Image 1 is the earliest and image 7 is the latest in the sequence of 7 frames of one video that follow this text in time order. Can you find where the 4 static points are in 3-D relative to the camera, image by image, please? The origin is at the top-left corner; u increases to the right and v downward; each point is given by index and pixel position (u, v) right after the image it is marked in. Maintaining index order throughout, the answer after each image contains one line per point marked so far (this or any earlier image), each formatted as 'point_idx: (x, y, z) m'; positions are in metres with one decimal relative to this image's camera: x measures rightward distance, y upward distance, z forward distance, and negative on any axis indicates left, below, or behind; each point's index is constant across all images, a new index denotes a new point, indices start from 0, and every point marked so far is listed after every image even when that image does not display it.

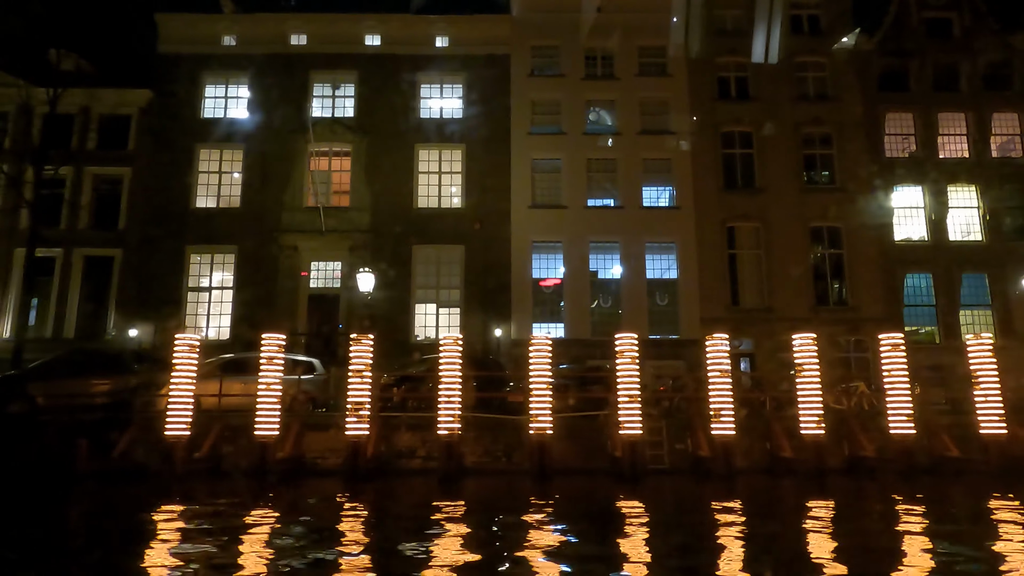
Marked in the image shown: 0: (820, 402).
0: (+4.8, -1.7, +14.9) m
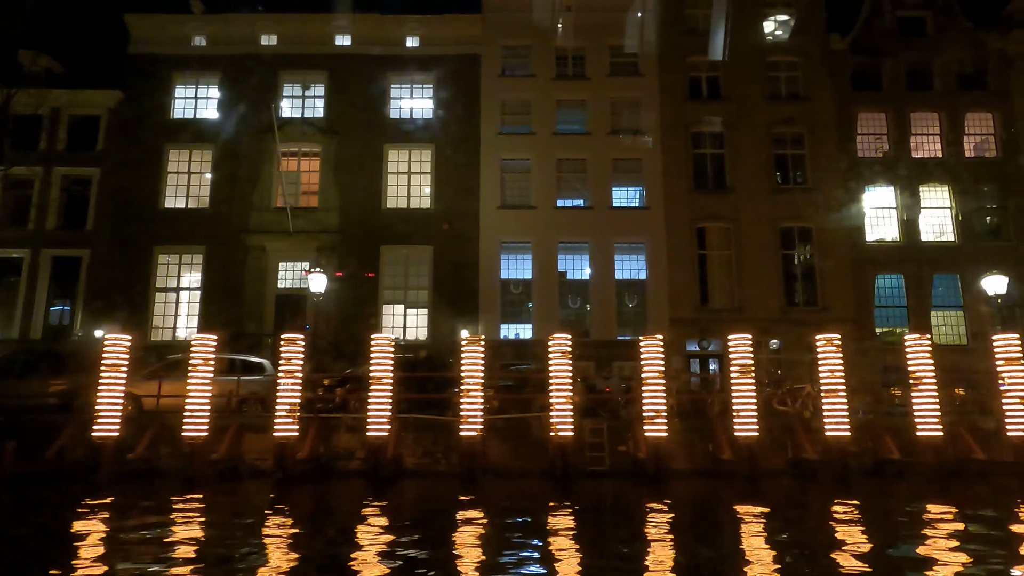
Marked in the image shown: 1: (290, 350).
0: (+4.5, -1.7, +13.7) m
1: (-3.2, -0.9, +14.0) m
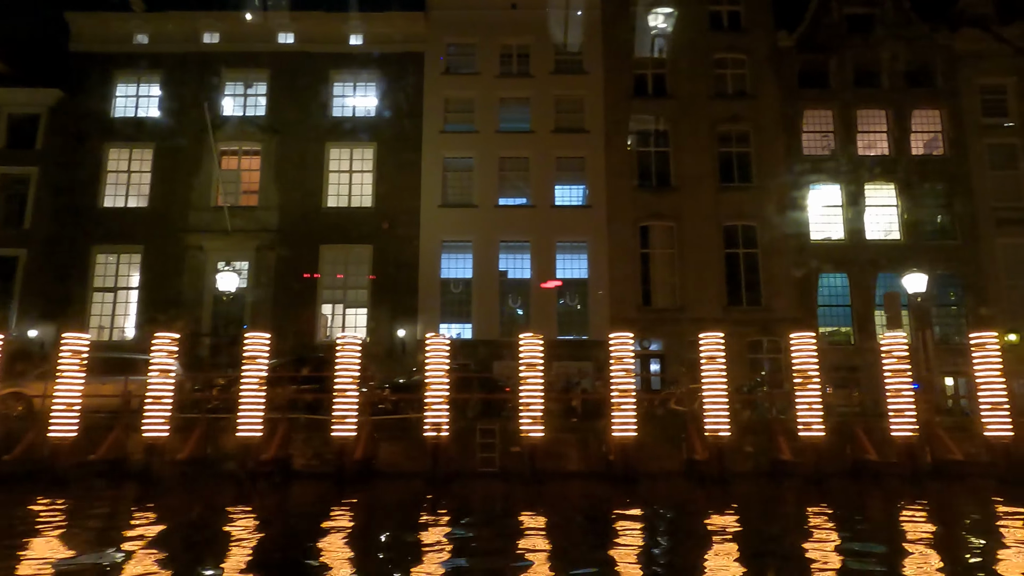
0: (+2.9, -1.6, +13.4) m
1: (-4.9, -0.9, +13.7) m
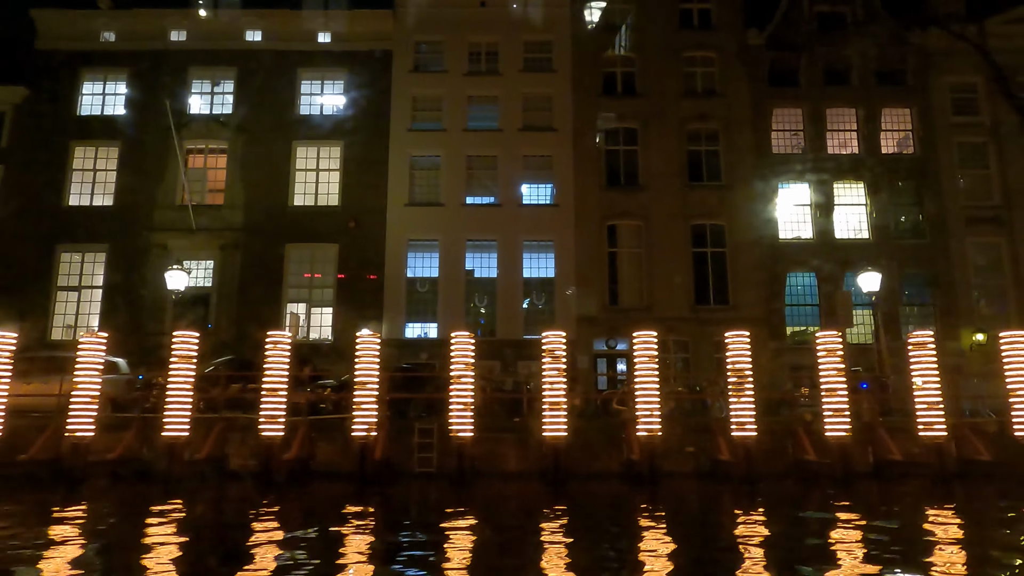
0: (+1.9, -1.6, +13.2) m
1: (-5.8, -0.8, +13.6) m
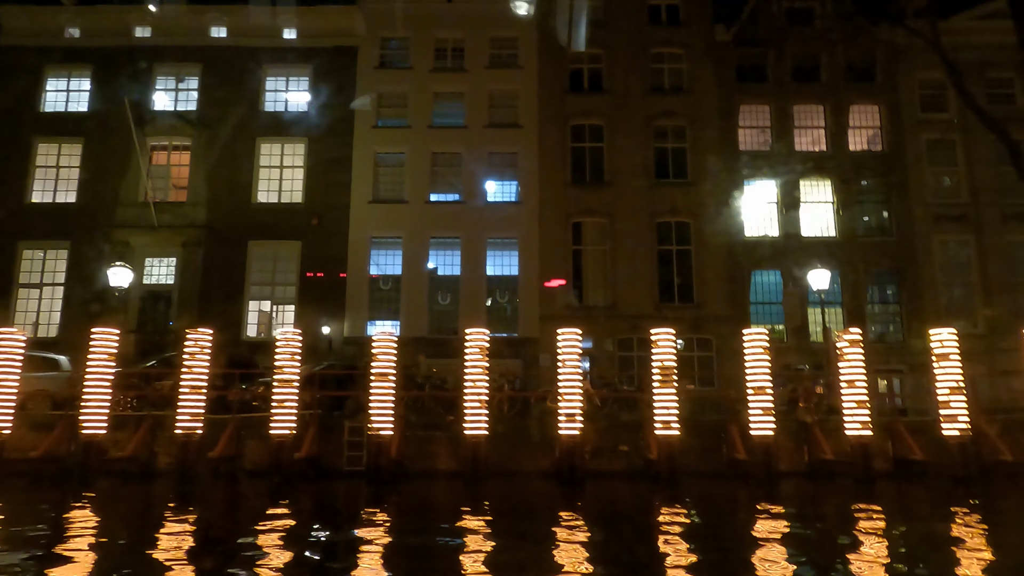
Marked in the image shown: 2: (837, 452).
0: (+0.9, -1.6, +13.1) m
1: (-6.9, -0.8, +13.4) m
2: (+4.7, -2.4, +14.3) m
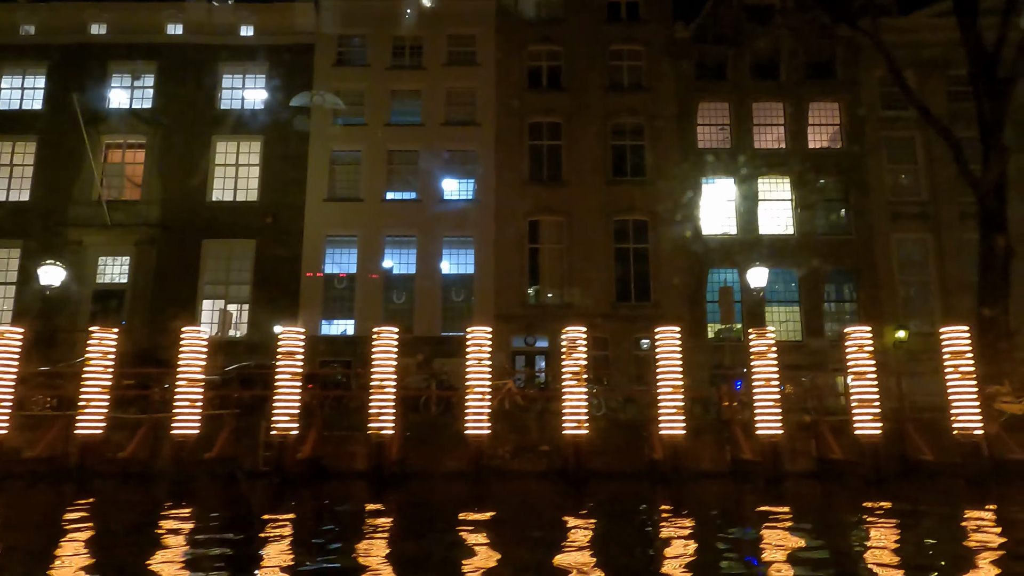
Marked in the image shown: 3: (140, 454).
0: (-0.3, -1.5, +12.9) m
1: (-8.0, -0.7, +13.2) m
2: (+3.5, -2.3, +14.1) m
3: (-5.4, -2.4, +14.3) m
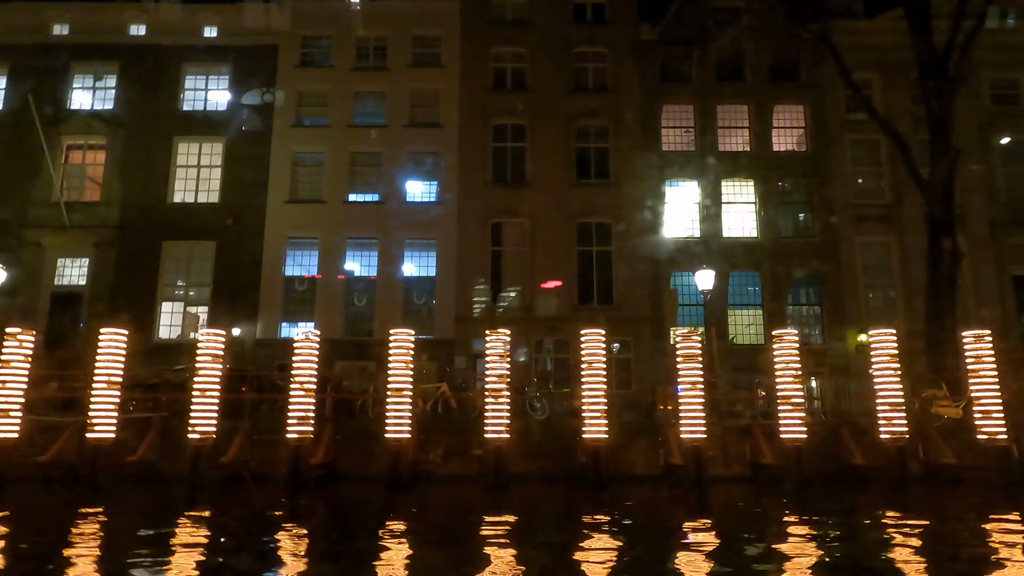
0: (-1.3, -1.5, +12.7) m
1: (-9.0, -0.8, +13.0) m
2: (+2.6, -2.4, +14.0) m
3: (-6.3, -2.4, +14.2) m
